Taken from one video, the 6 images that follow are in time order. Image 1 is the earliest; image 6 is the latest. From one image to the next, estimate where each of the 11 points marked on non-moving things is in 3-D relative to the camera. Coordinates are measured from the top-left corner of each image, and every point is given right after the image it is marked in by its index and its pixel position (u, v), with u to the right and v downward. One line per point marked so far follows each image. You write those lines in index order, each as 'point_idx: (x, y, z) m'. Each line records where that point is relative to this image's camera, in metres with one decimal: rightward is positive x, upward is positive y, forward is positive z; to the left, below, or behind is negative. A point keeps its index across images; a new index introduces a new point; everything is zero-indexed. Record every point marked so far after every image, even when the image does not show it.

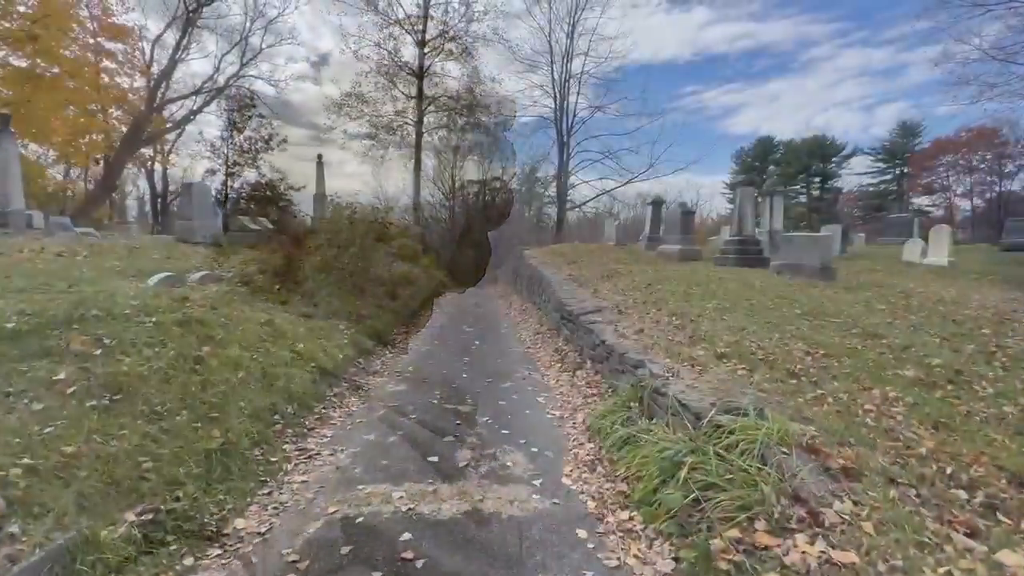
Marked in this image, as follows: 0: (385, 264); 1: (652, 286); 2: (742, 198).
0: (-3.5, +0.6, +12.8) m
1: (+2.7, 0.0, +8.9) m
2: (+6.2, +2.4, +12.6) m
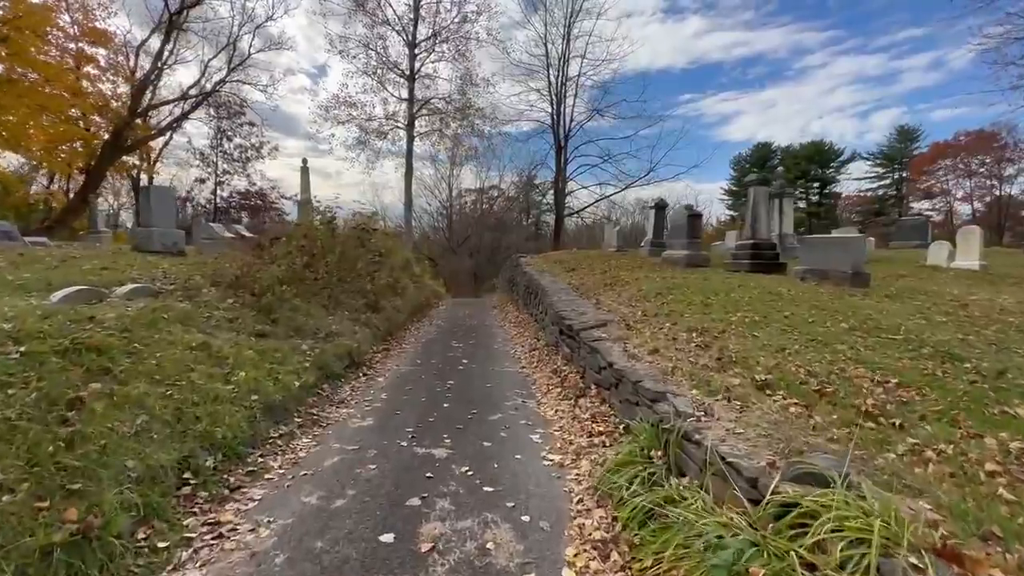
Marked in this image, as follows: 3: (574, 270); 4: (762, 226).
0: (-3.6, +0.4, +11.7) m
1: (+2.5, -0.1, +7.9) m
2: (+6.1, +2.2, +11.6) m
3: (+1.8, +0.5, +13.7) m
4: (+6.2, +1.6, +11.5) m
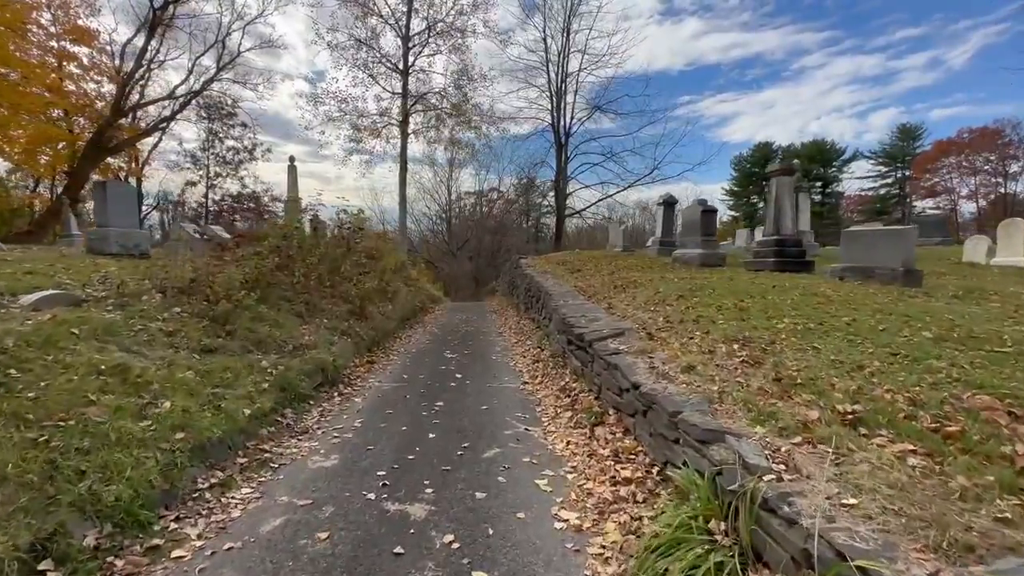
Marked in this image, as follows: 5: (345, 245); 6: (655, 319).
0: (-3.7, +0.2, +10.7) m
1: (+2.5, -0.2, +6.8) m
2: (+6.0, +2.2, +10.6) m
3: (+1.8, +0.4, +12.7) m
4: (+6.2, +1.5, +10.4) m
5: (-4.1, +1.0, +11.5) m
6: (+1.9, -0.4, +6.1) m
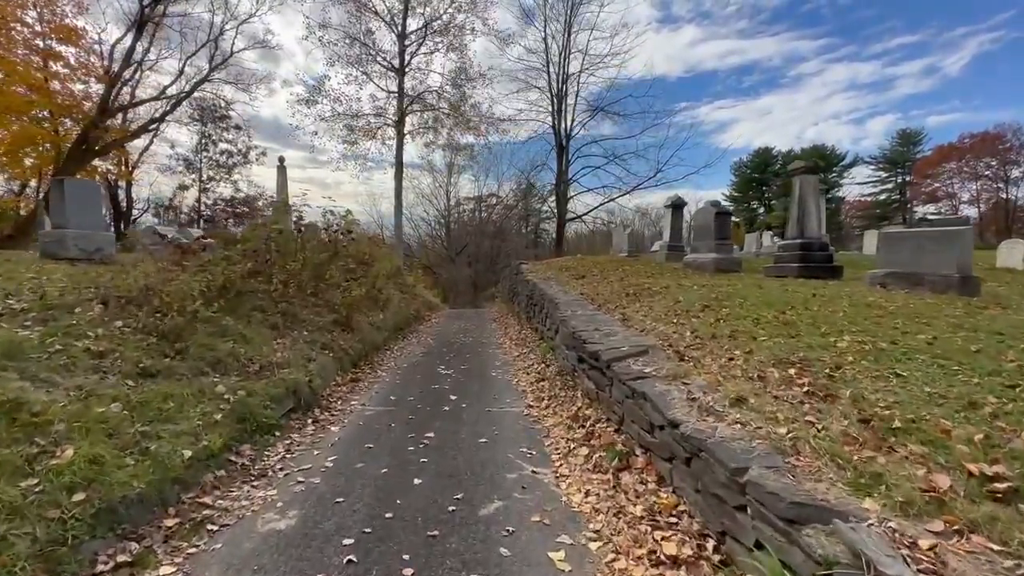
0: (-3.6, +0.1, +9.8) m
1: (+2.6, -0.3, +6.0) m
2: (+6.1, +2.0, +9.8) m
3: (+1.8, +0.3, +11.8) m
4: (+6.2, +1.4, +9.6) m
5: (-4.1, +0.9, +10.7) m
6: (+1.9, -0.5, +5.2) m
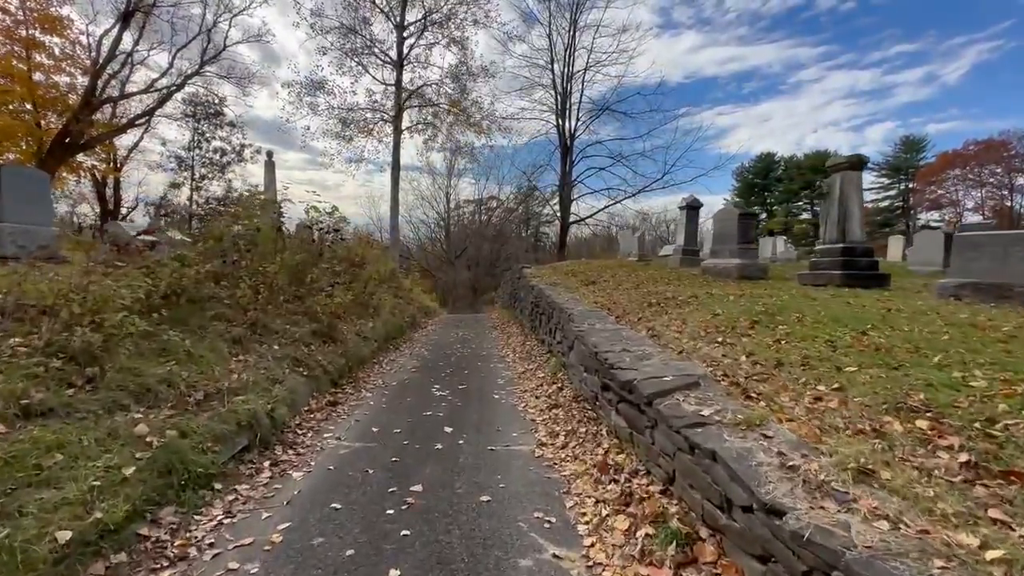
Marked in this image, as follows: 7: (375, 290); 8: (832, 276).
0: (-3.5, 0.0, +8.7) m
1: (+2.7, -0.4, +4.9) m
2: (+6.2, +1.8, +8.7) m
3: (+1.9, +0.1, +10.7) m
4: (+6.3, +1.2, +8.6) m
5: (-4.0, +0.8, +9.6) m
6: (+2.0, -0.6, +4.1) m
7: (-3.5, -0.1, +12.1) m
8: (+5.6, +0.2, +8.2) m
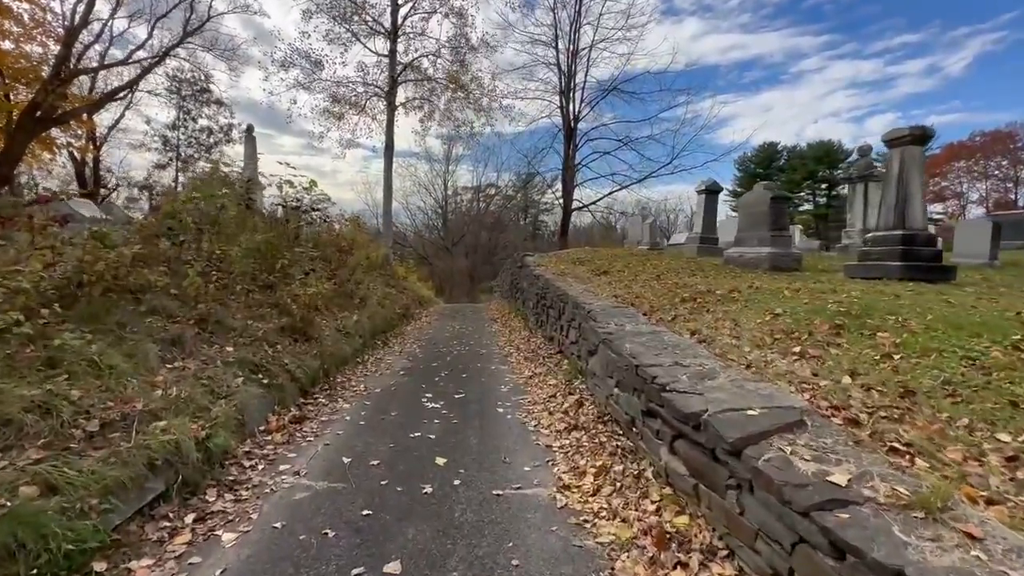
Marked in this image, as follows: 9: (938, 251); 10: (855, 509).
0: (-3.5, +0.2, +7.5) m
1: (+2.8, -0.4, +3.7) m
2: (+6.3, +1.9, +7.5) m
3: (+2.0, +0.3, +9.6) m
4: (+6.4, +1.3, +7.4) m
5: (-3.9, +1.0, +8.4) m
6: (+2.1, -0.6, +3.0) m
7: (-3.5, +0.2, +10.9) m
8: (+5.7, +0.3, +7.1) m
9: (+6.5, +0.6, +7.2) m
10: (+1.4, -0.9, +1.9) m
